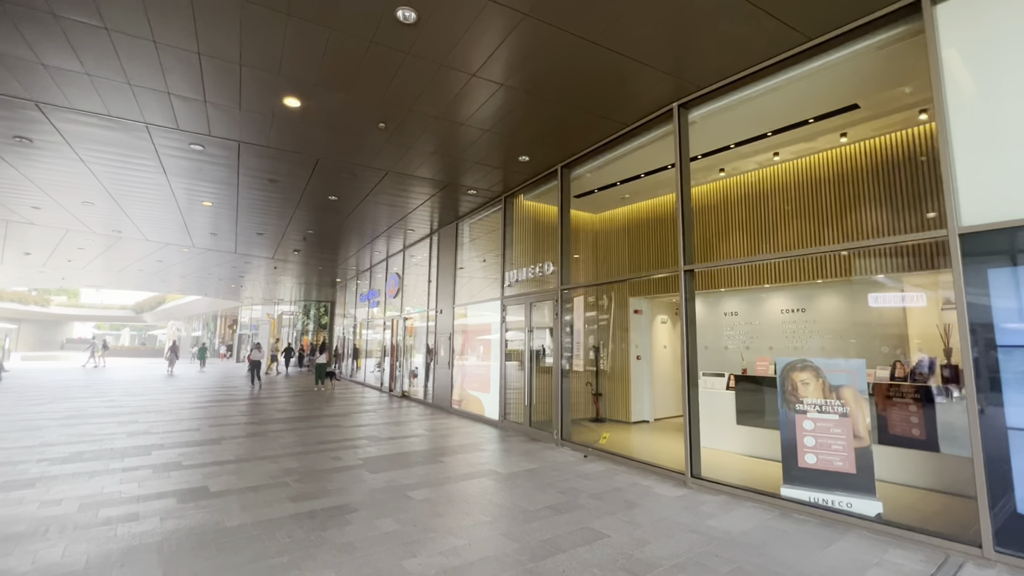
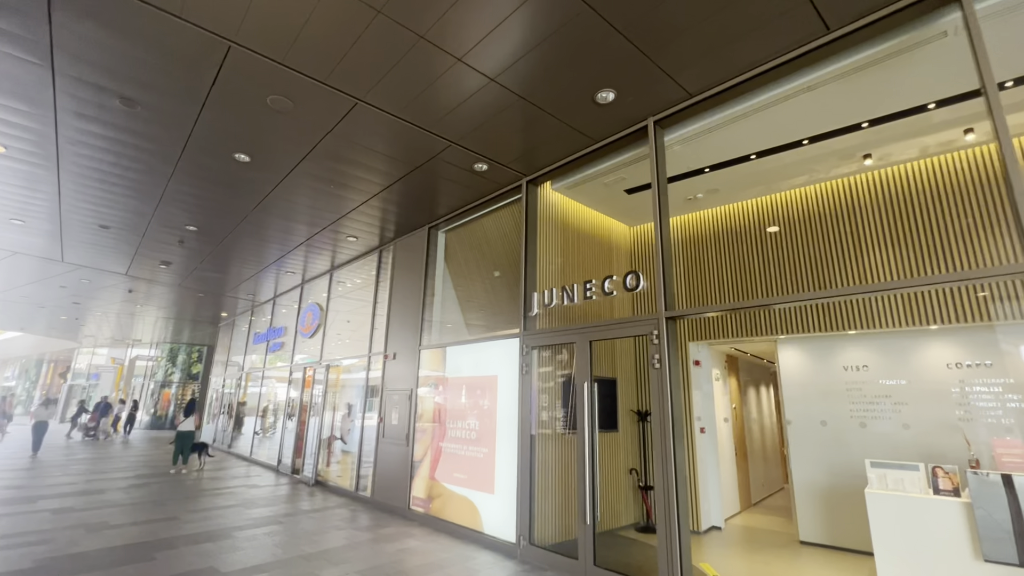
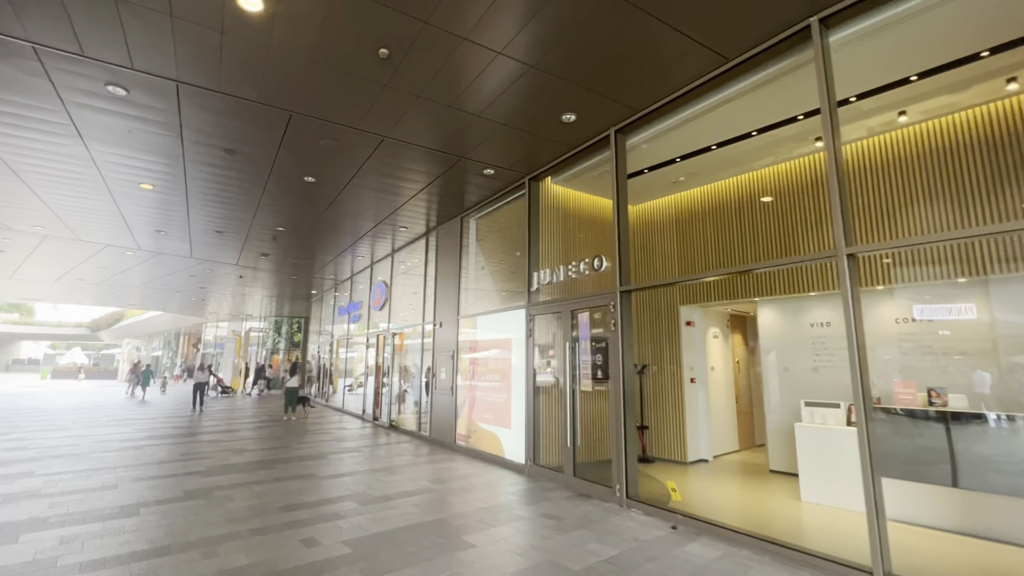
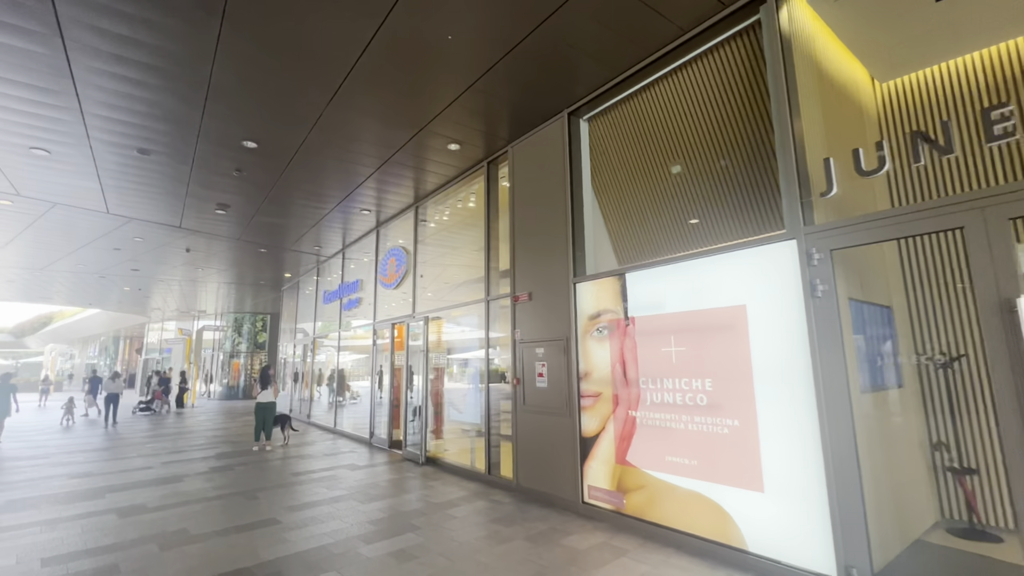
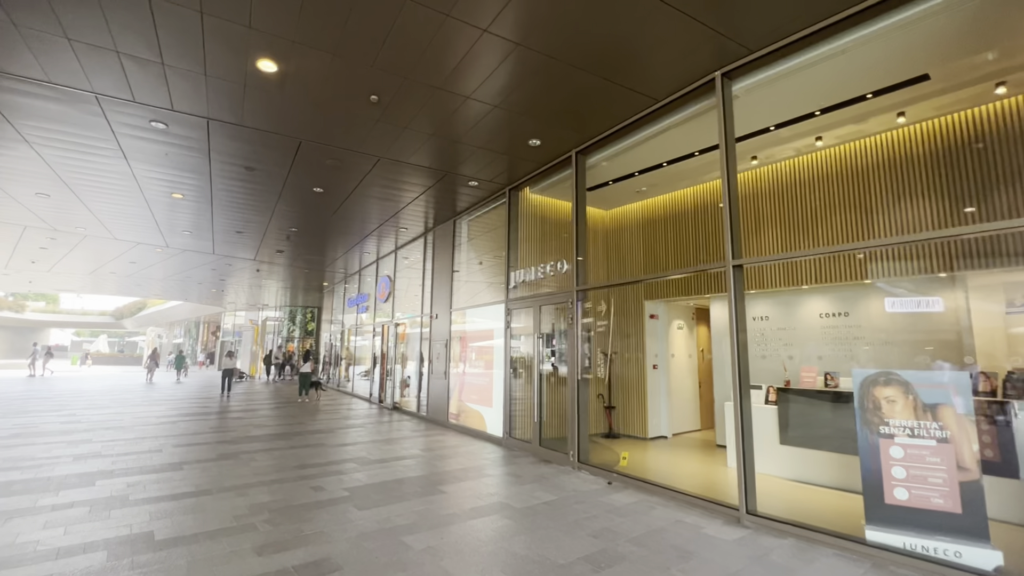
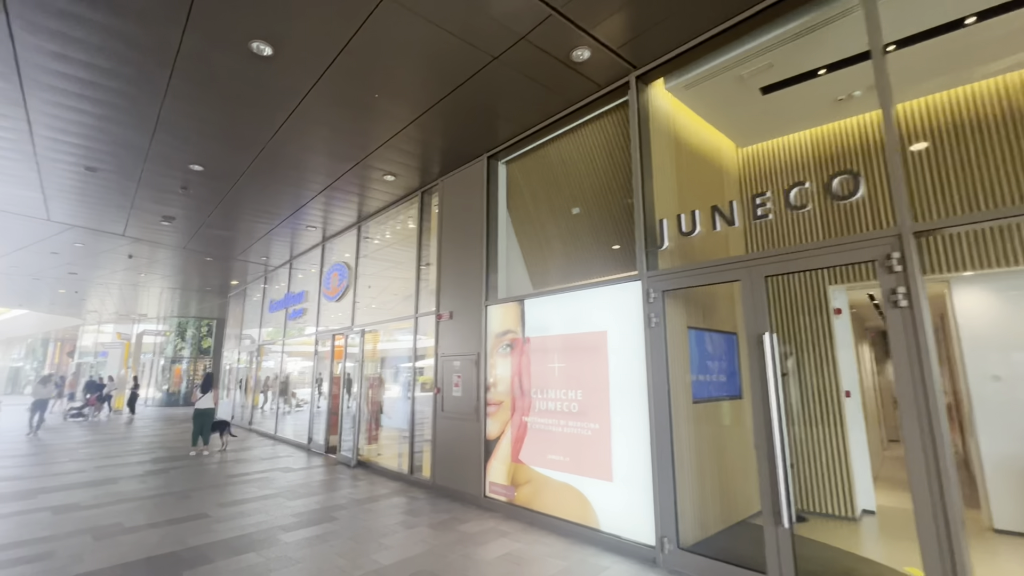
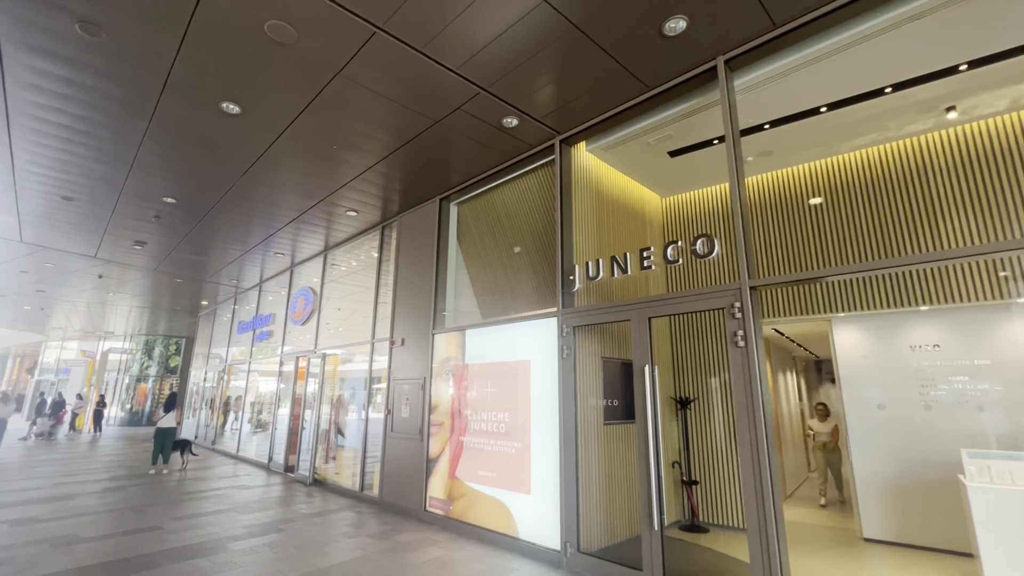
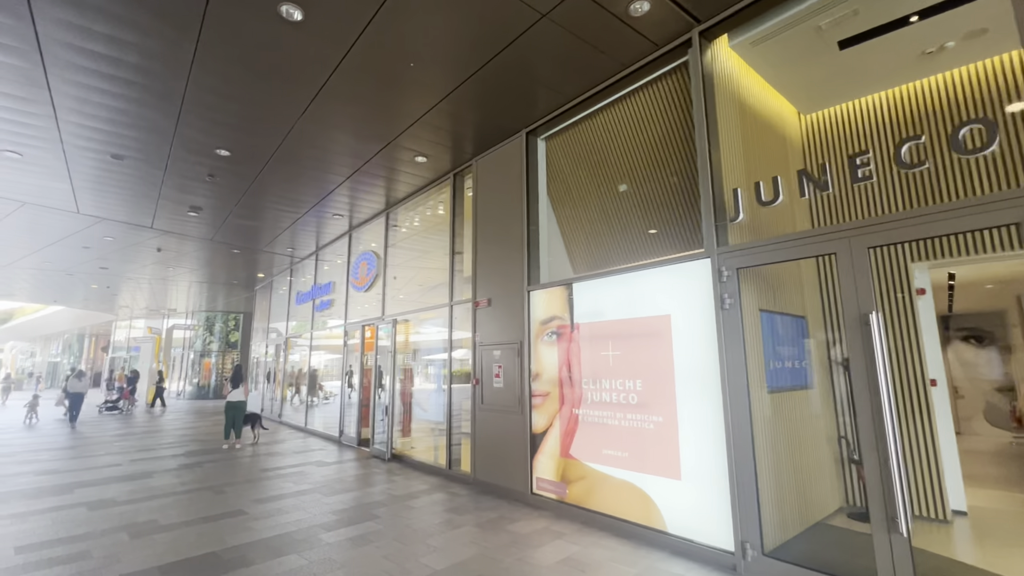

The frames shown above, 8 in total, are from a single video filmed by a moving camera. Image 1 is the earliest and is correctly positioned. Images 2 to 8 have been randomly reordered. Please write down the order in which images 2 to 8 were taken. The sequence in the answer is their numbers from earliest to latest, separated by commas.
5, 3, 2, 7, 6, 8, 4
